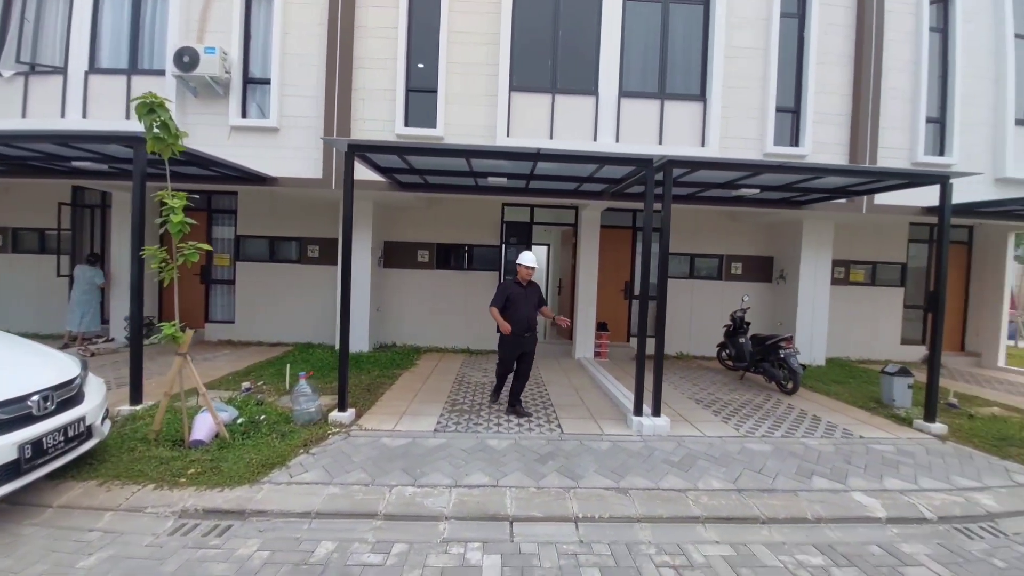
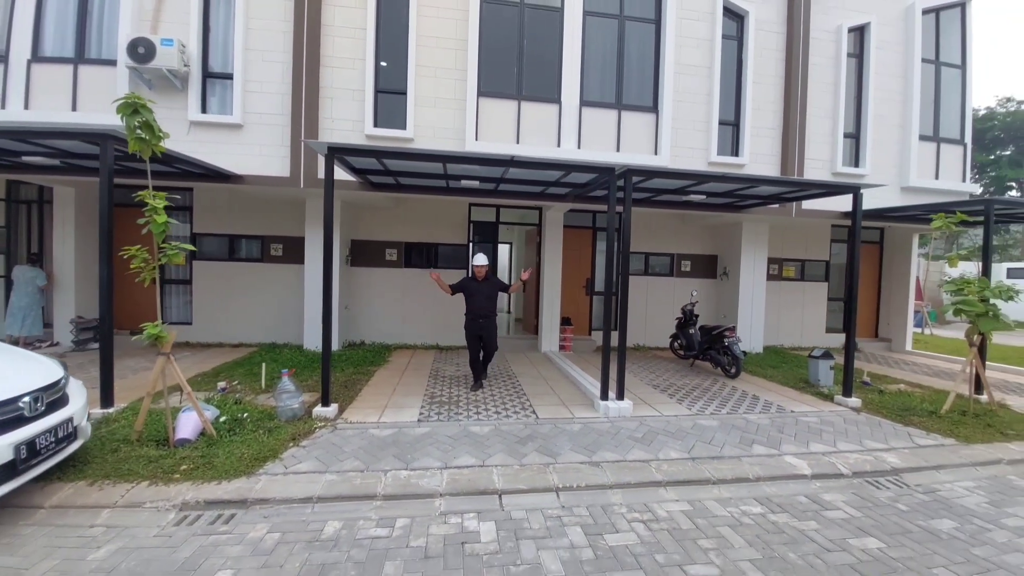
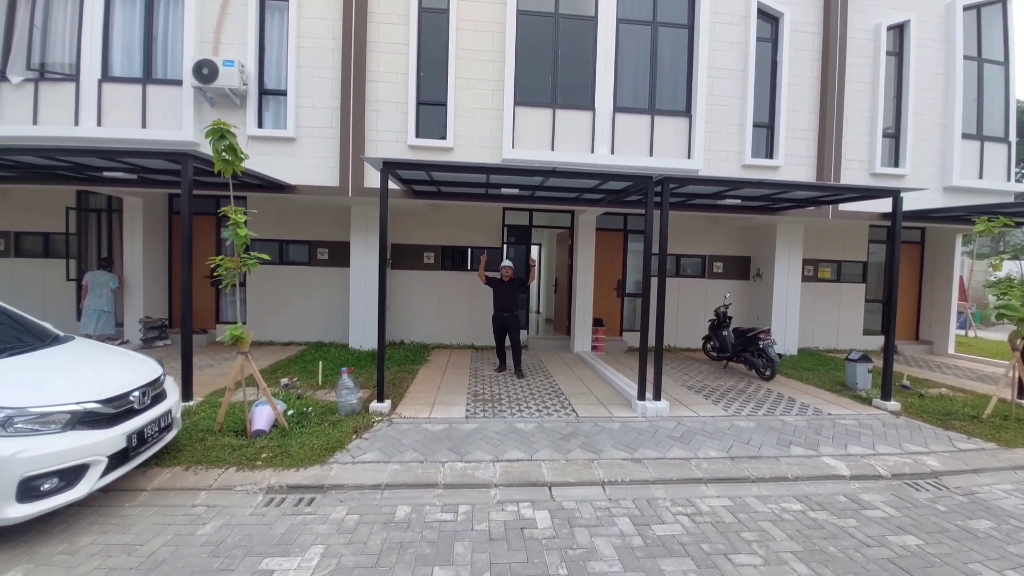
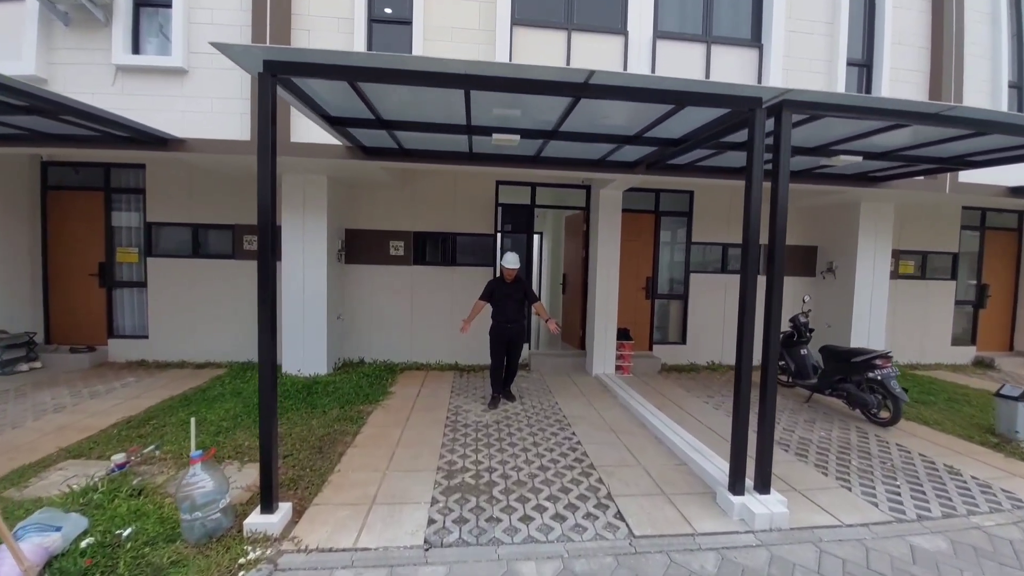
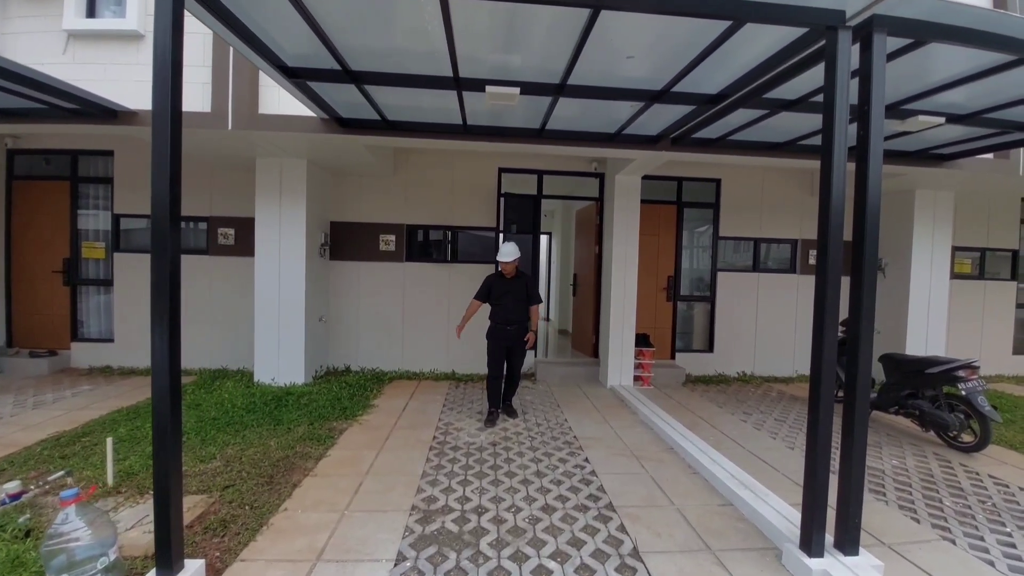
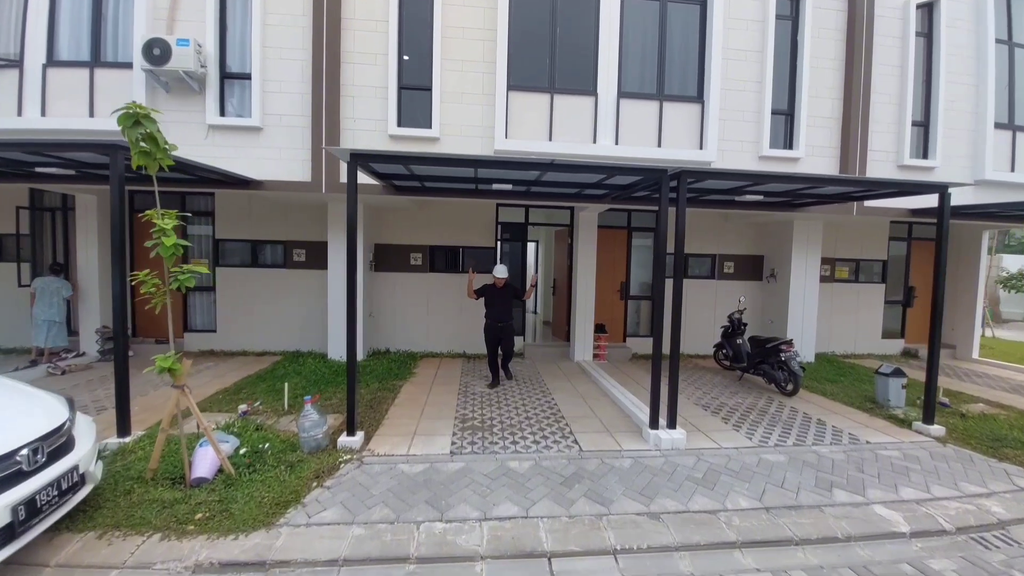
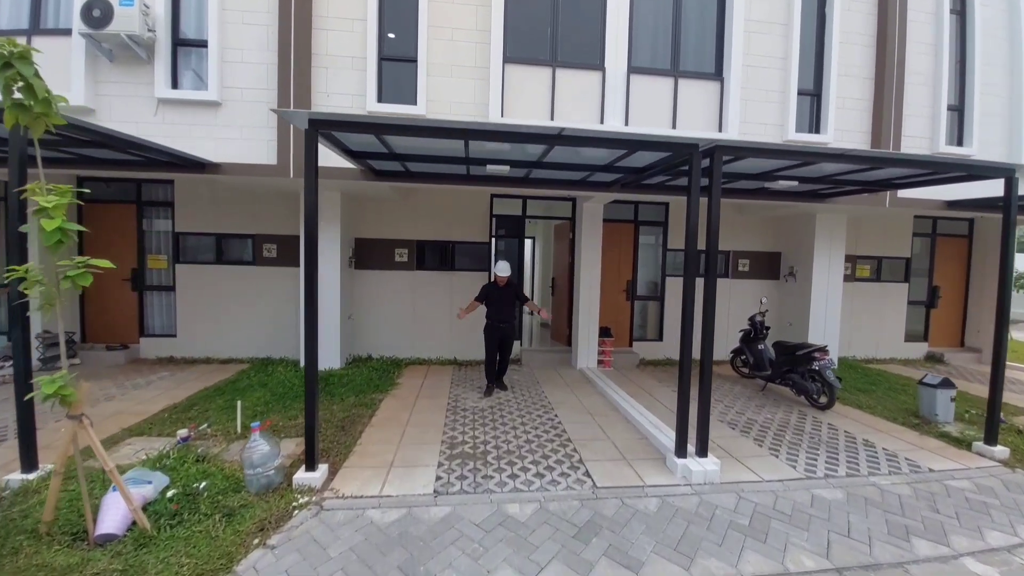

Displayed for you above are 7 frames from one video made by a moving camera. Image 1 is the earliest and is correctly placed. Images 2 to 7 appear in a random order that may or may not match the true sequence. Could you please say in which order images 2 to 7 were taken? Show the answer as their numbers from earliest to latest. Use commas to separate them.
2, 3, 6, 7, 4, 5
